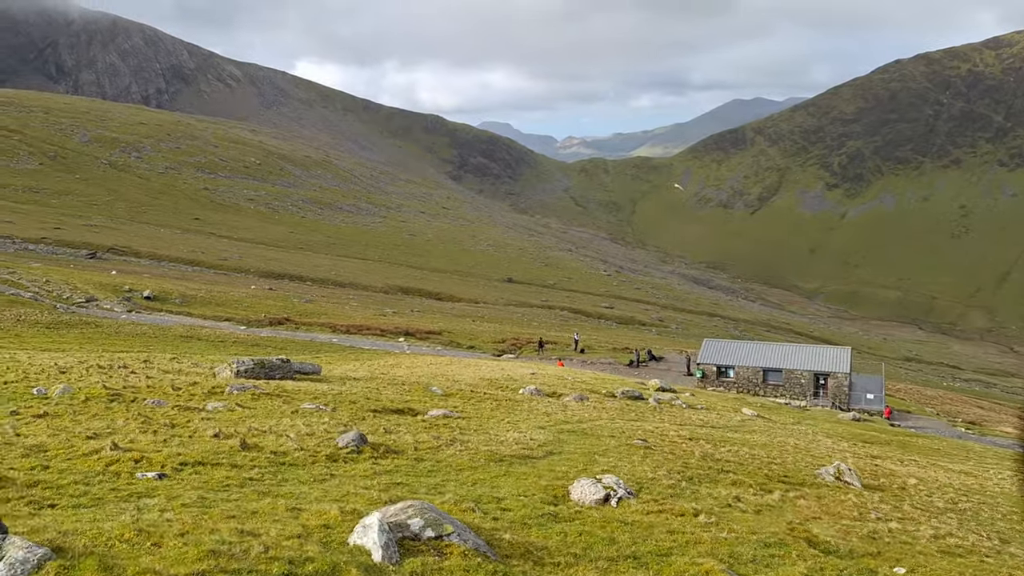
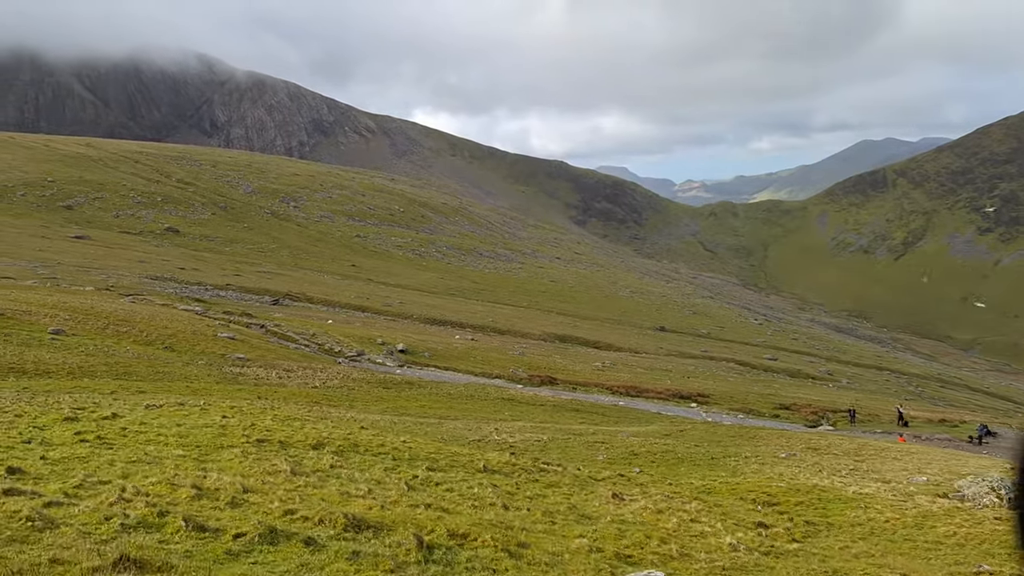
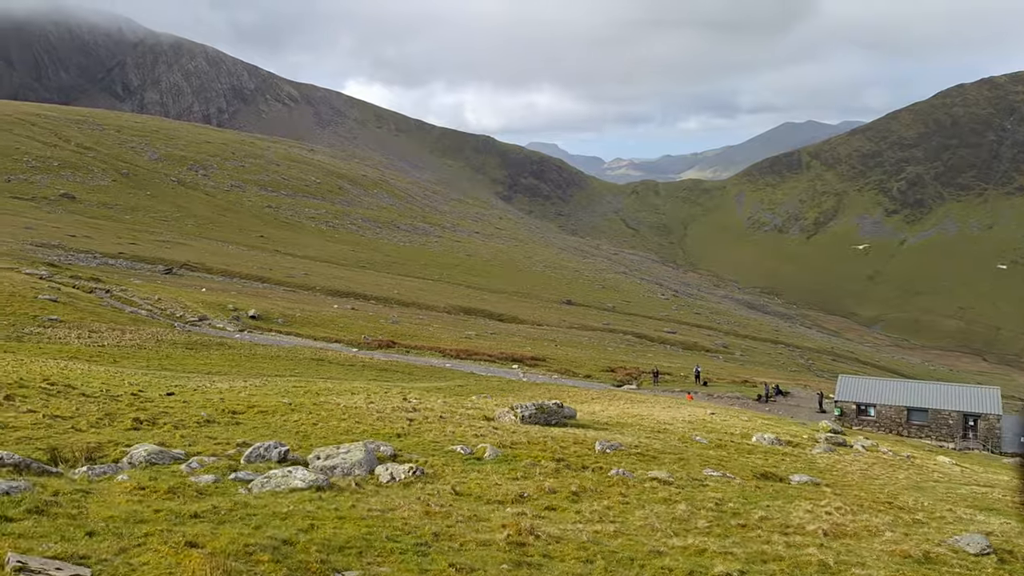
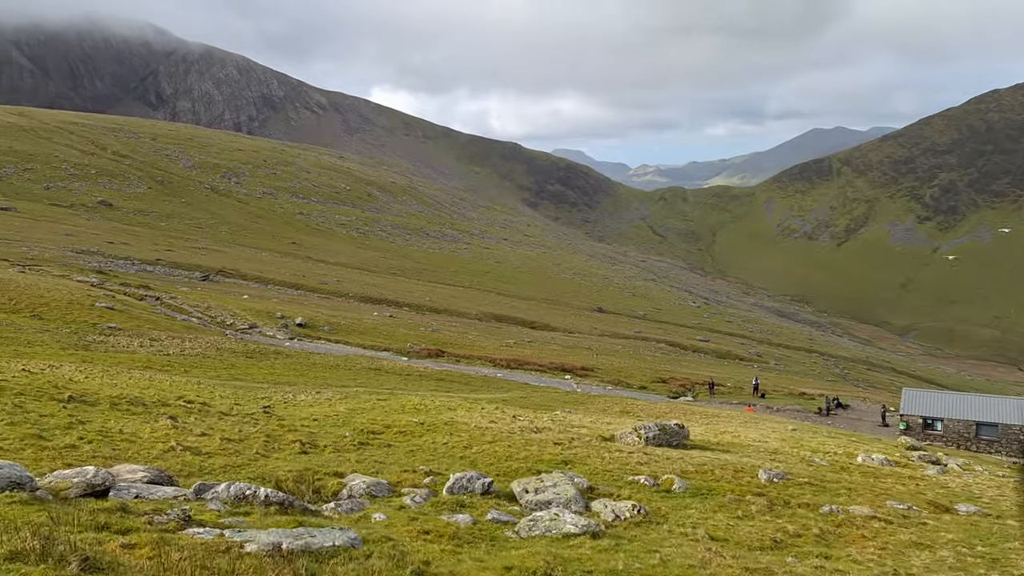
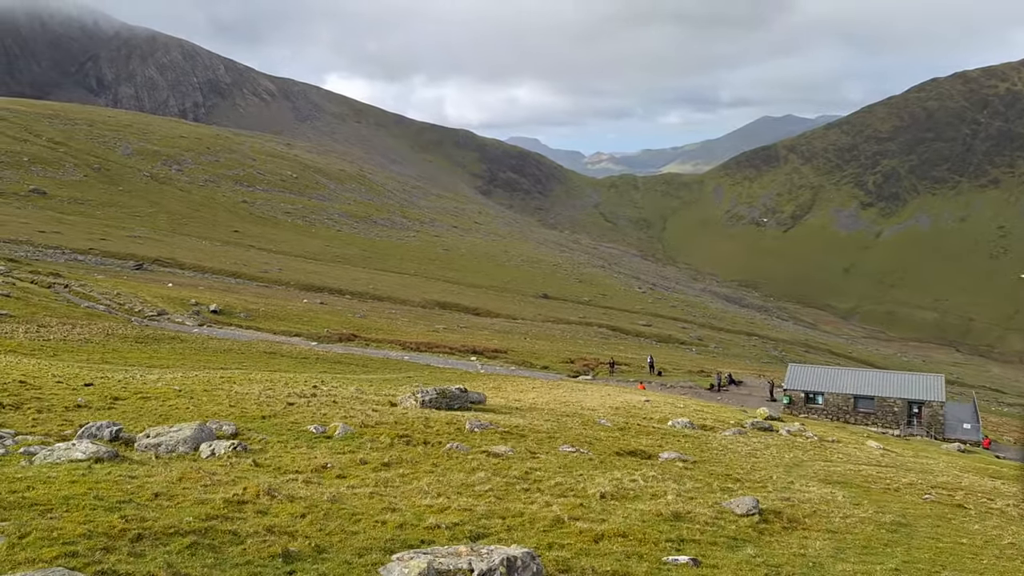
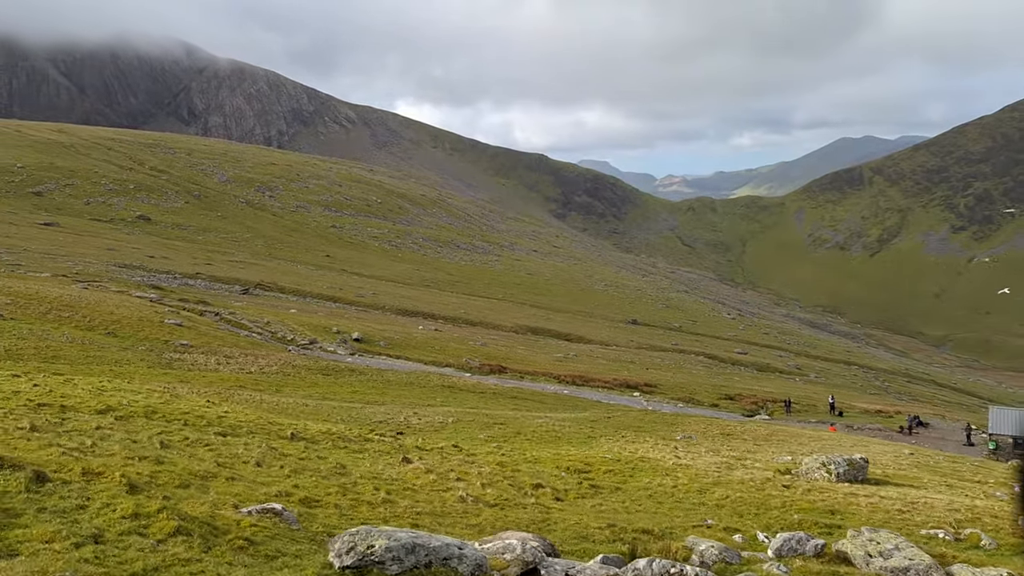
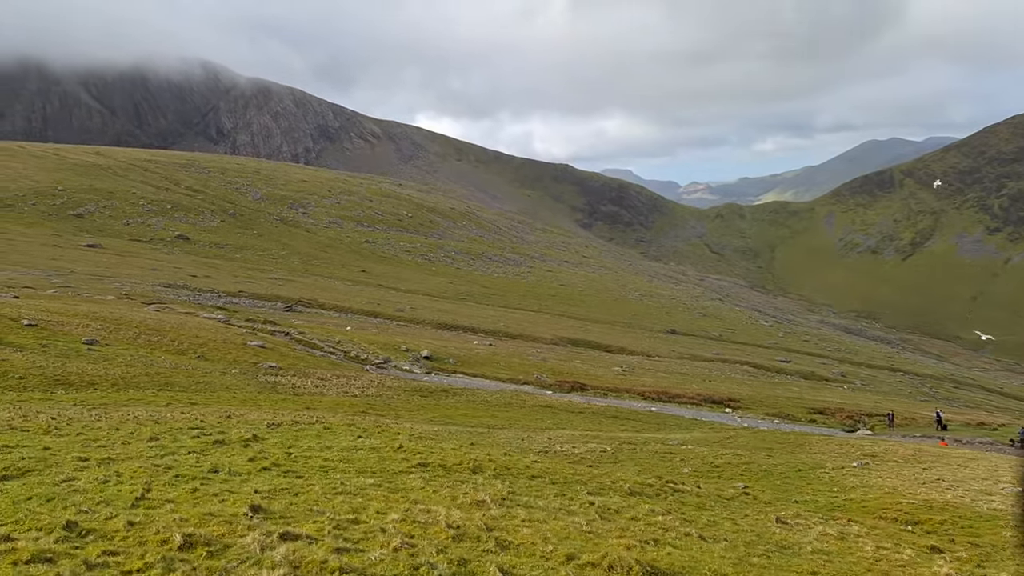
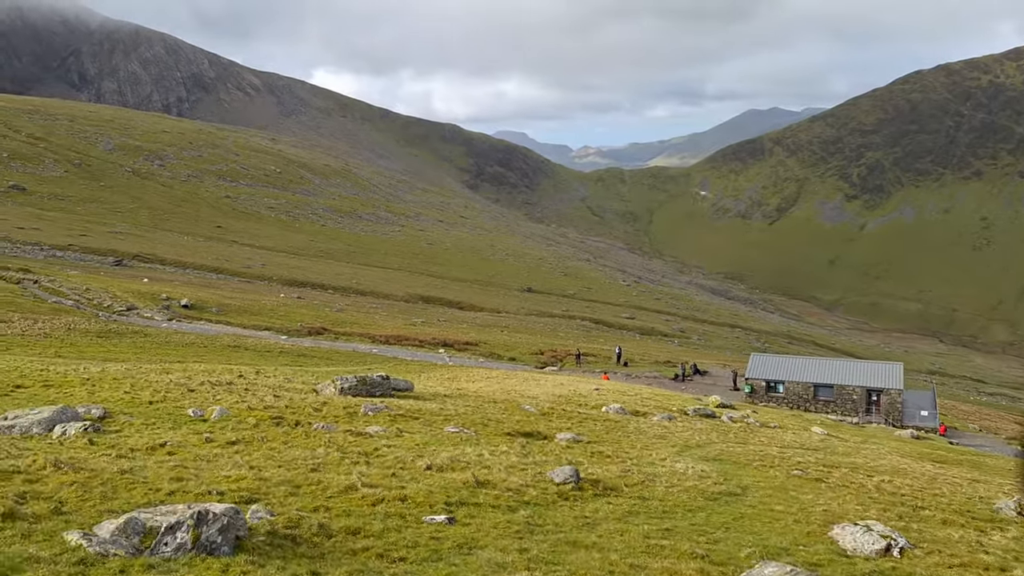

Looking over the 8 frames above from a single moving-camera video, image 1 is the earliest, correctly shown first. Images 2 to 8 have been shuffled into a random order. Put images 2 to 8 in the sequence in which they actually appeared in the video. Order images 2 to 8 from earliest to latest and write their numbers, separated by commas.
8, 5, 3, 4, 6, 2, 7
